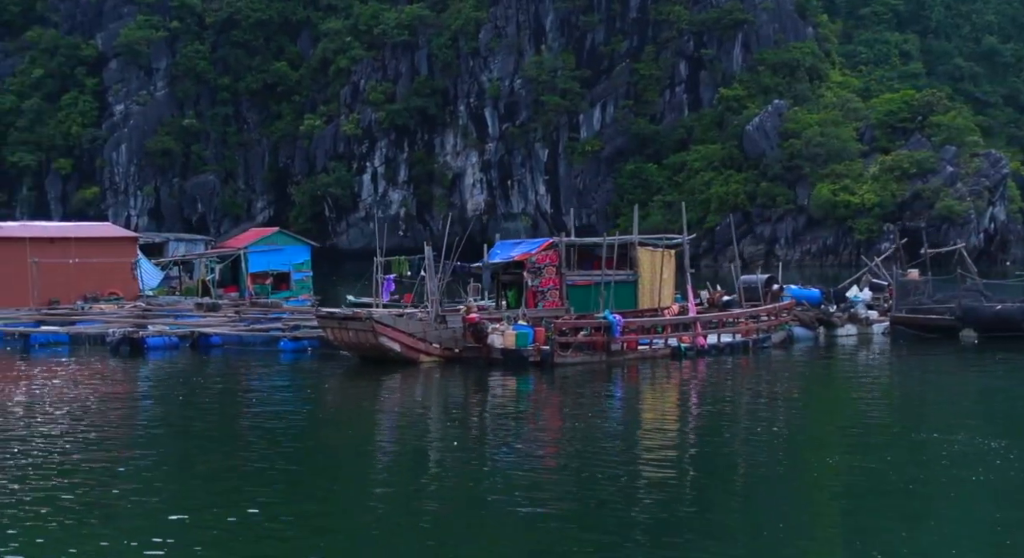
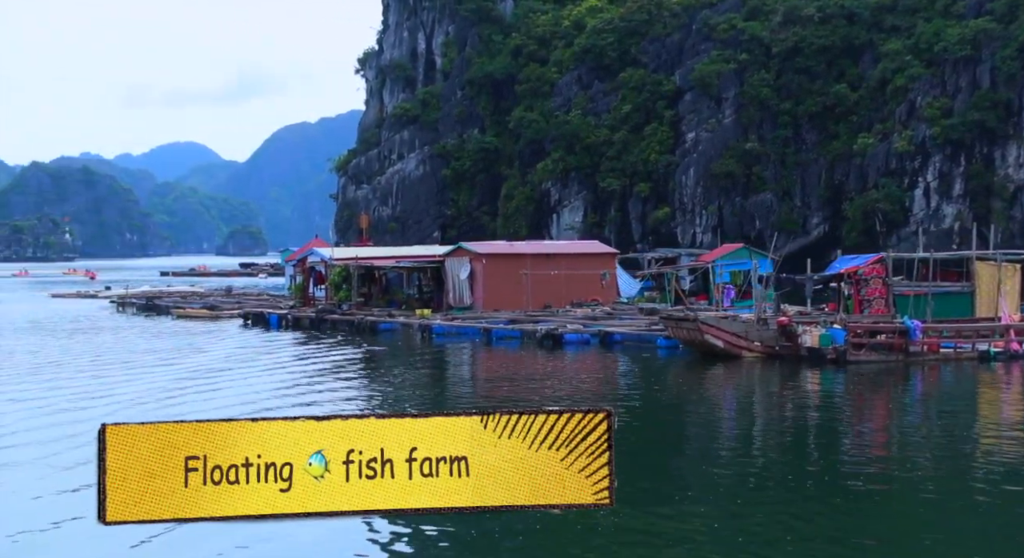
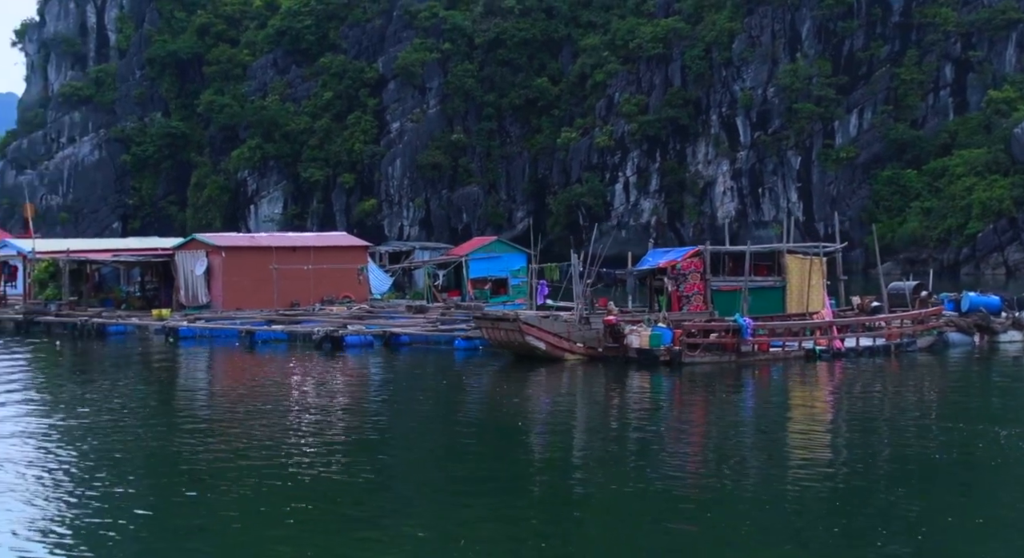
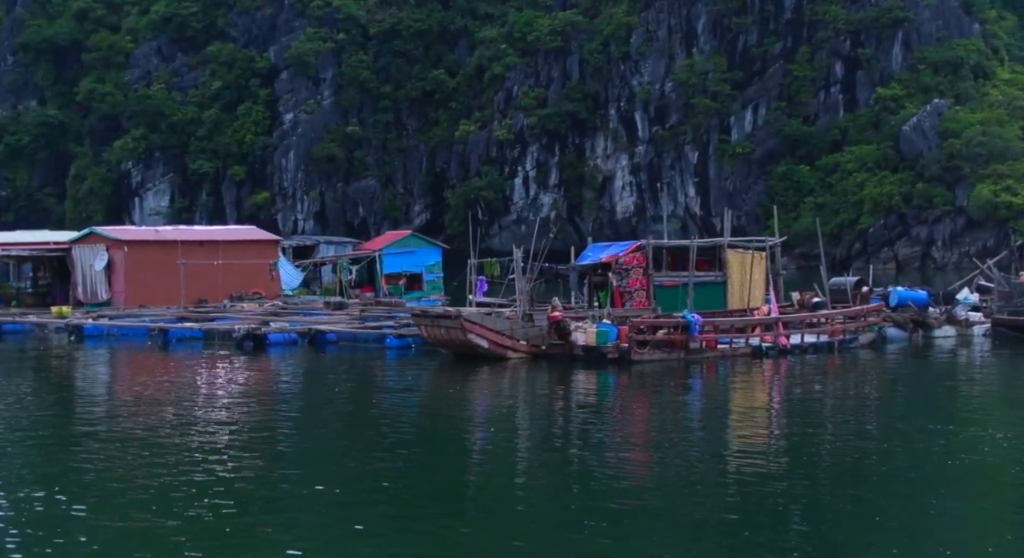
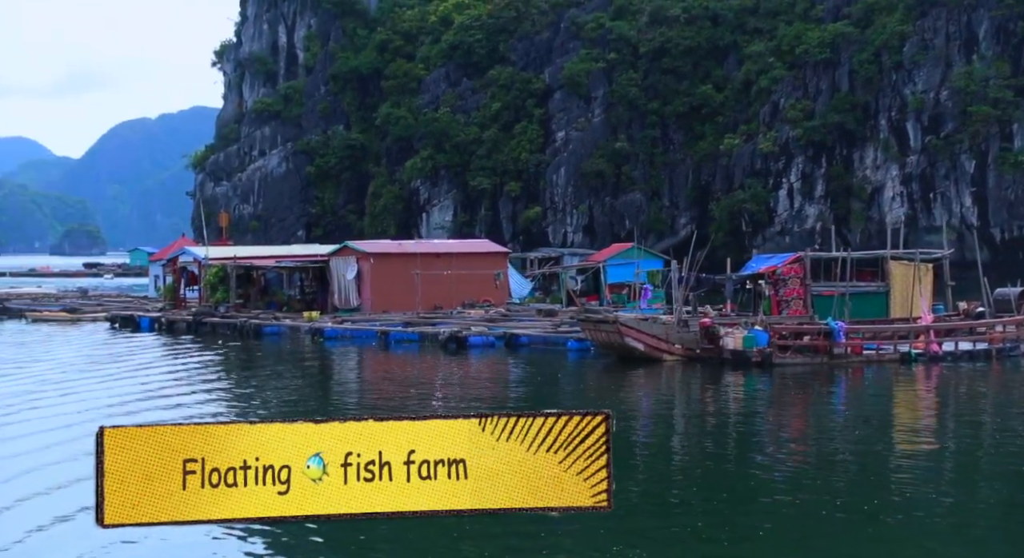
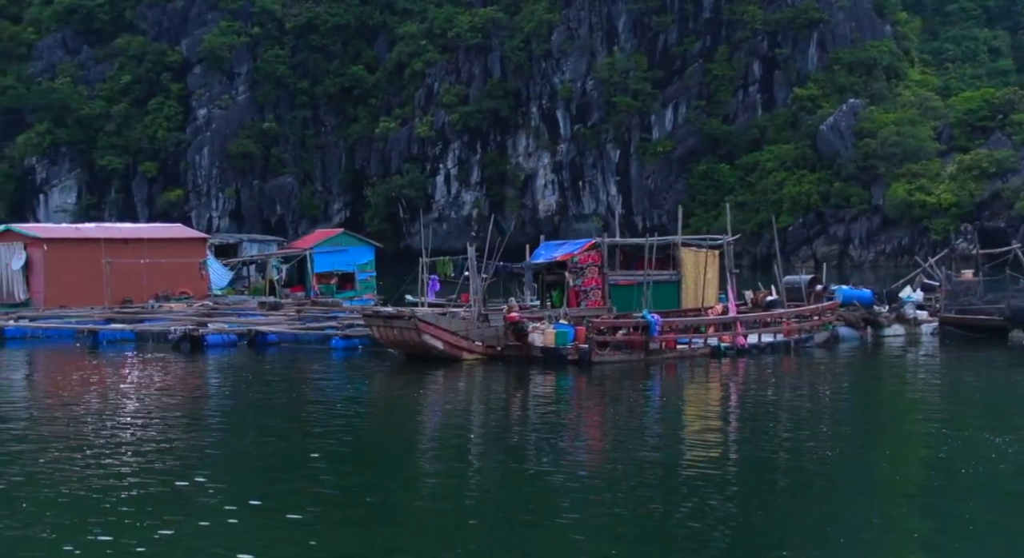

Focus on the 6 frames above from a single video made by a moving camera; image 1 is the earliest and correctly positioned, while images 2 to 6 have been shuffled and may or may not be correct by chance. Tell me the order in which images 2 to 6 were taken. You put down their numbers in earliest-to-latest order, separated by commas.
6, 4, 3, 5, 2
